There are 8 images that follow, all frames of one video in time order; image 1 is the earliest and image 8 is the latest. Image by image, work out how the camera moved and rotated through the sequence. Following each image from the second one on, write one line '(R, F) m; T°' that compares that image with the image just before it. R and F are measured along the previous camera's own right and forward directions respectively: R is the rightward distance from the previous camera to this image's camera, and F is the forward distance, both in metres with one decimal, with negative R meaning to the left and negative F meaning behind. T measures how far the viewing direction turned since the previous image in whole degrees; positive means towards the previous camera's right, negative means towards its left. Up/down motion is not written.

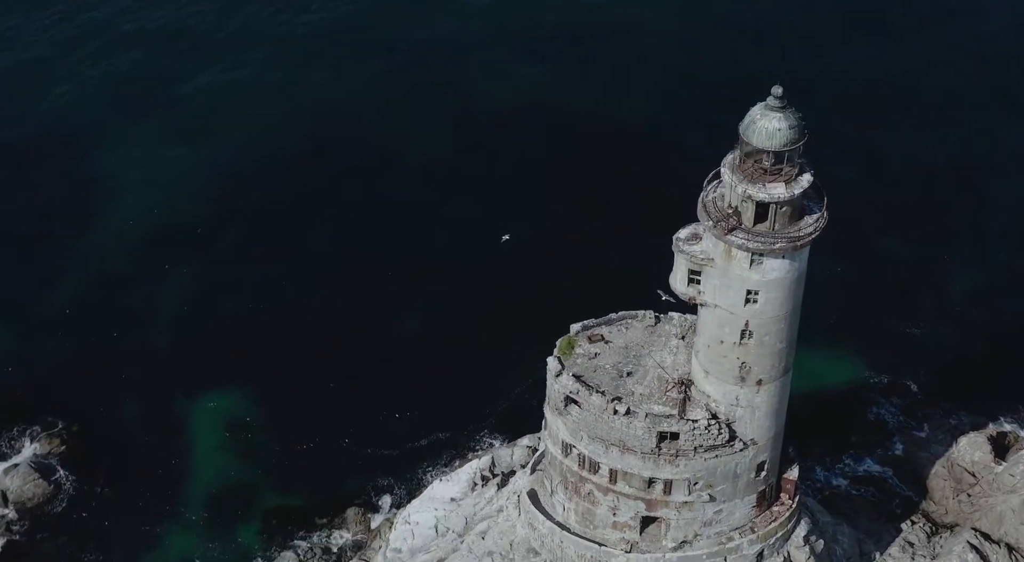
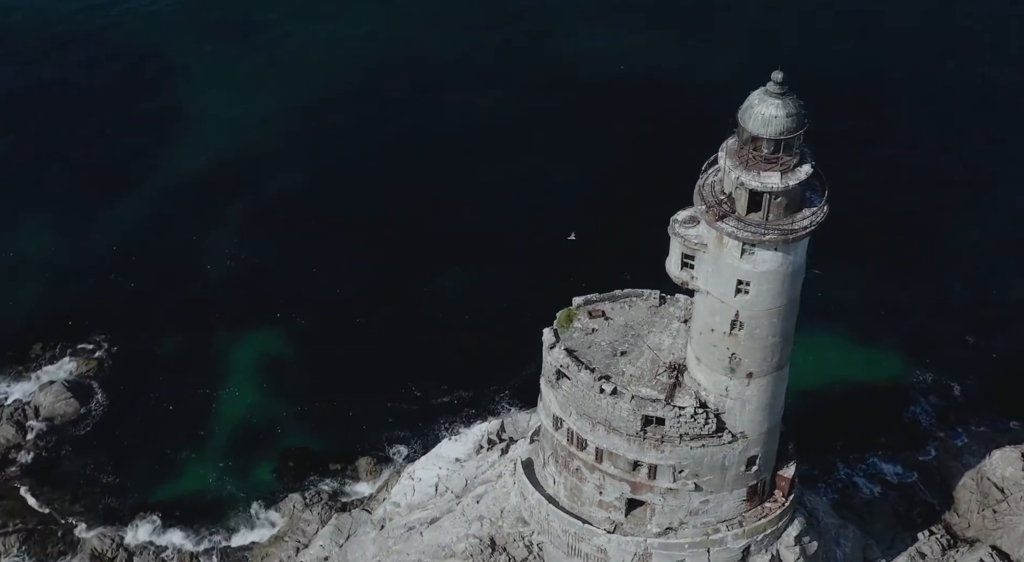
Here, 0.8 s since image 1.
(+4.4, +1.2) m; -4°
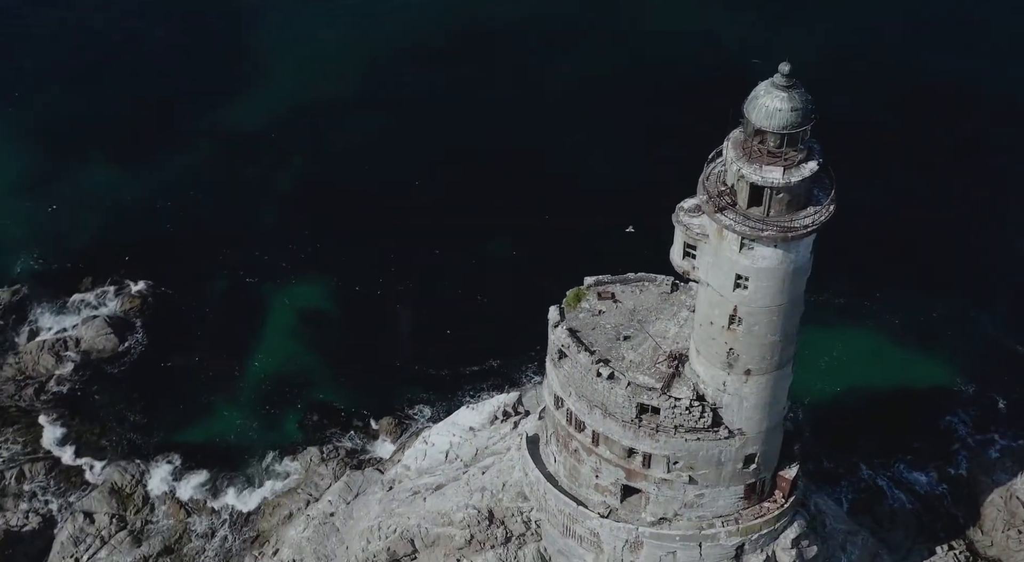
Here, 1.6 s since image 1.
(+3.5, +0.8) m; -4°
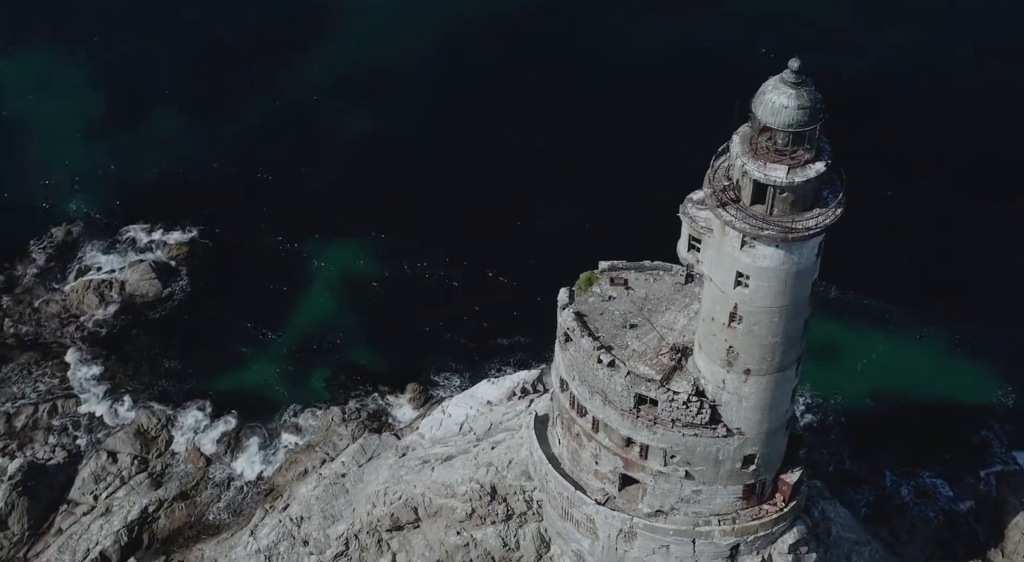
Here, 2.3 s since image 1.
(+3.1, +0.6) m; -4°
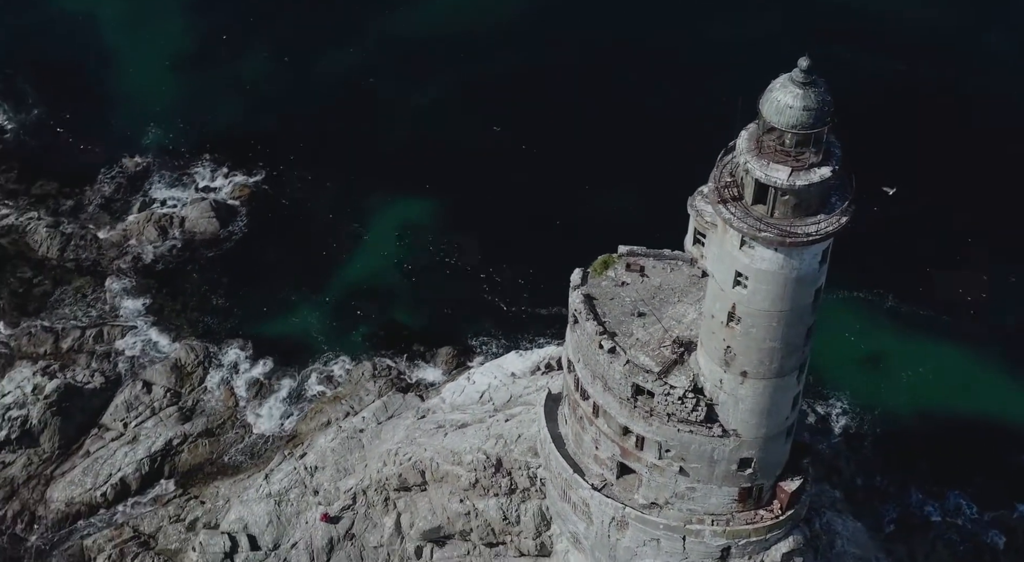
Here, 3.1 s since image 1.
(+3.8, +0.8) m; -5°
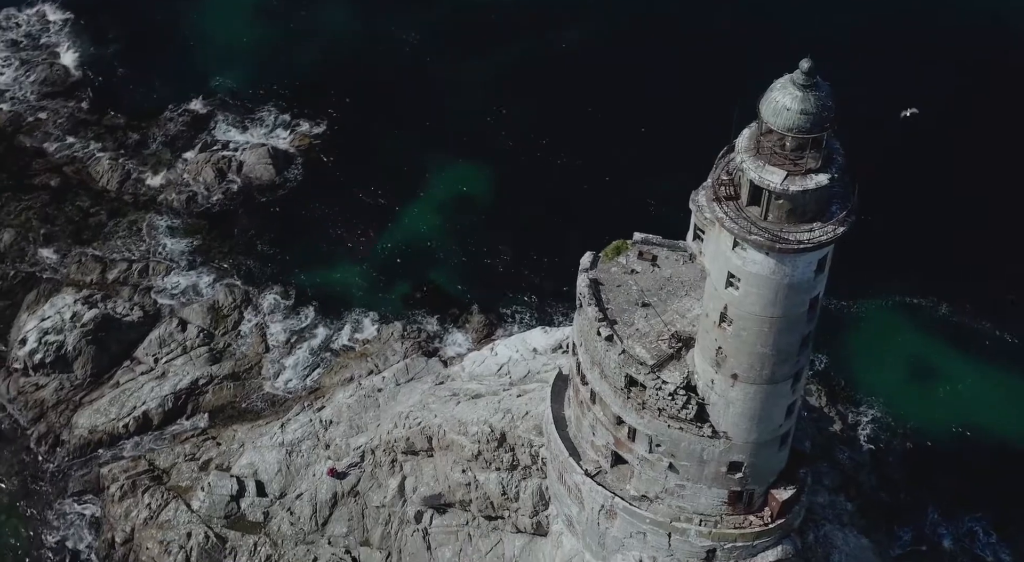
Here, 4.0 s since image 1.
(+3.8, +0.8) m; -4°
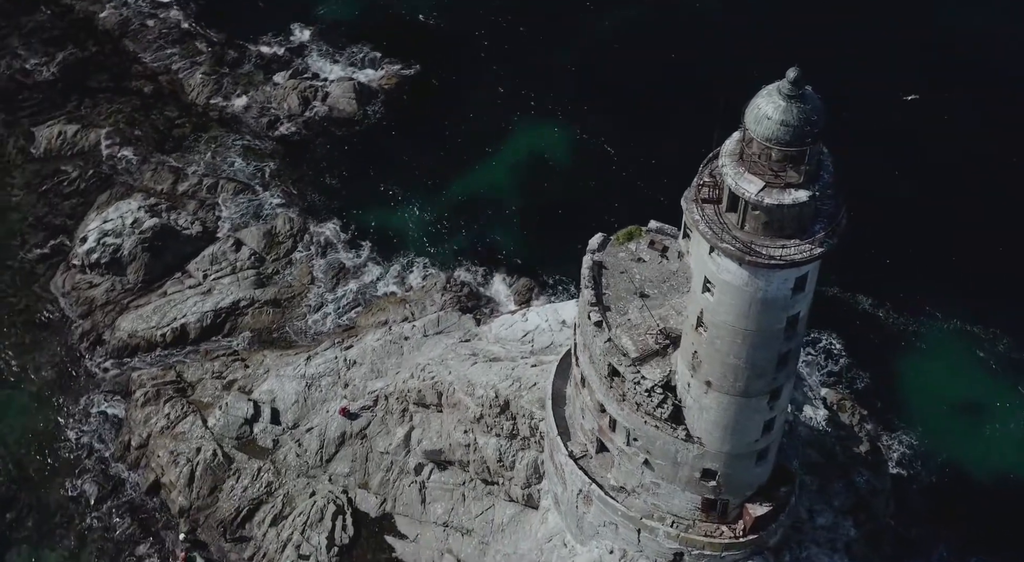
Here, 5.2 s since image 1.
(+5.5, +1.1) m; -6°
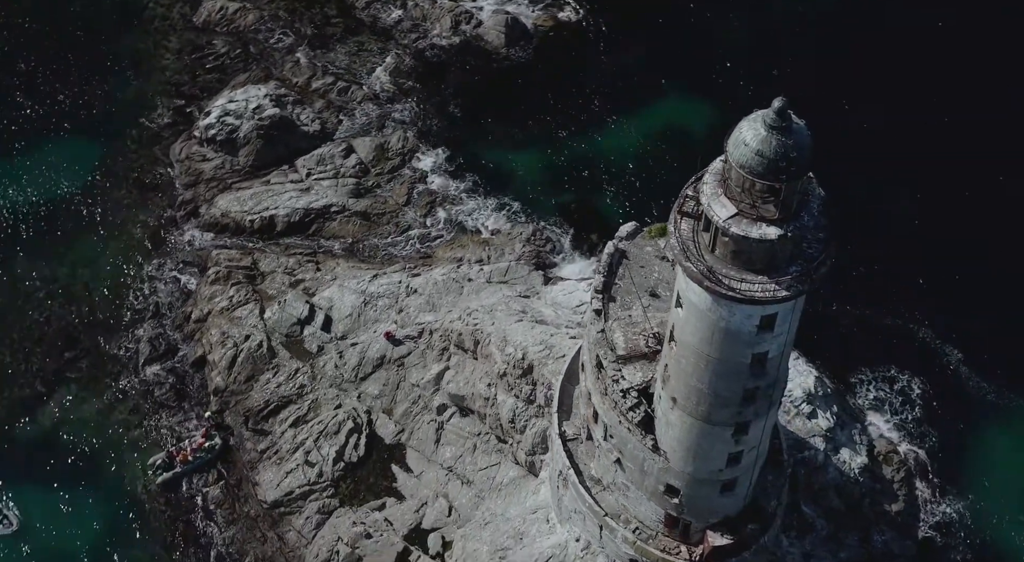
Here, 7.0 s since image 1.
(+7.3, +1.5) m; -9°
